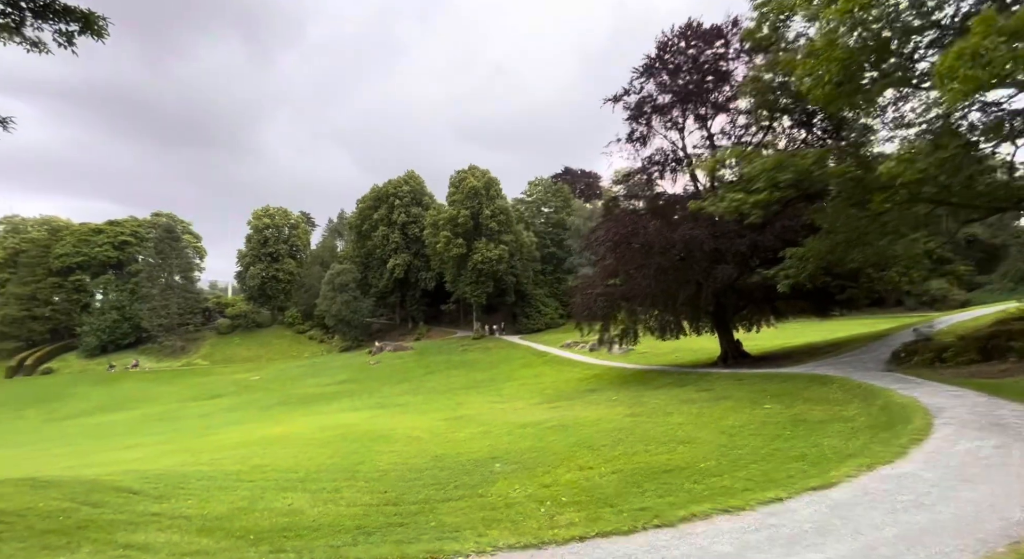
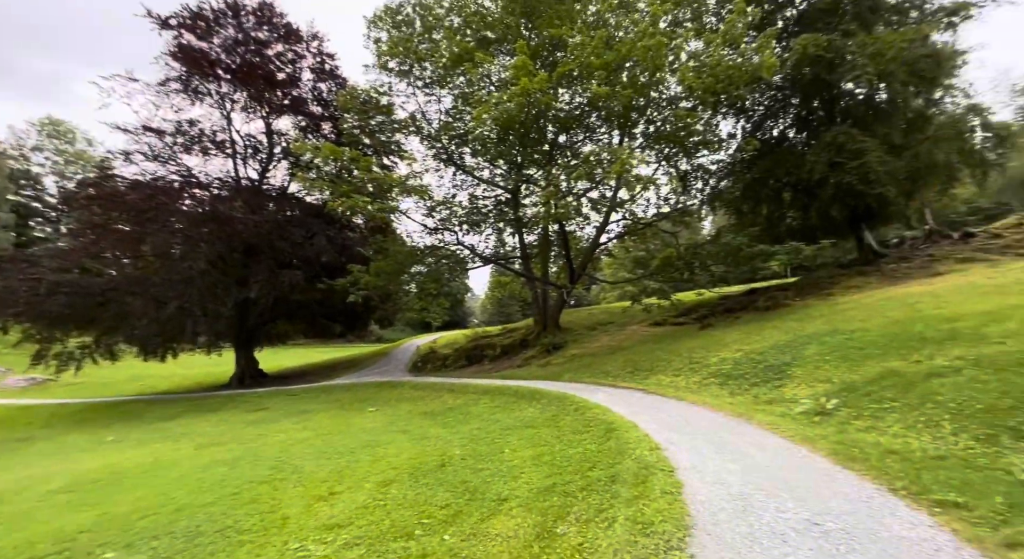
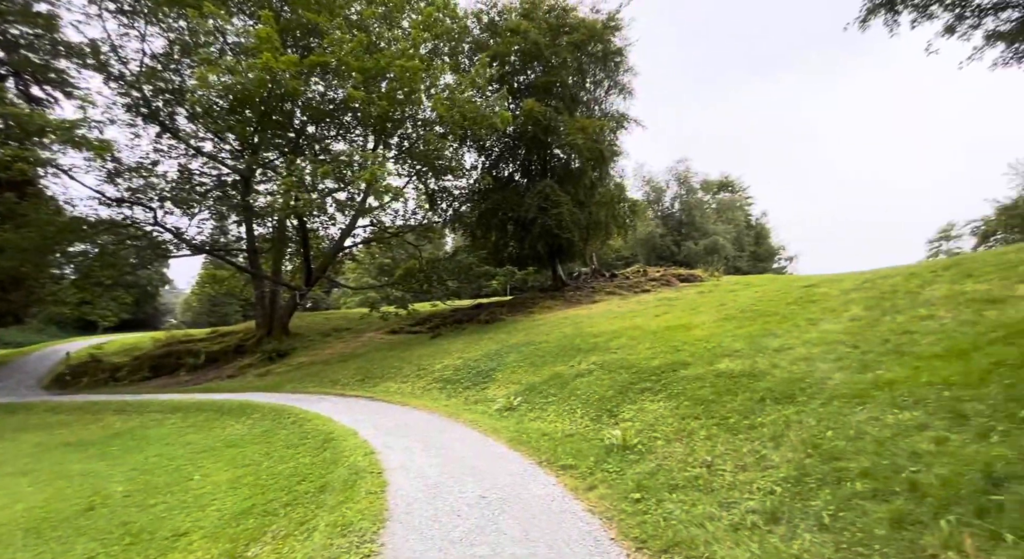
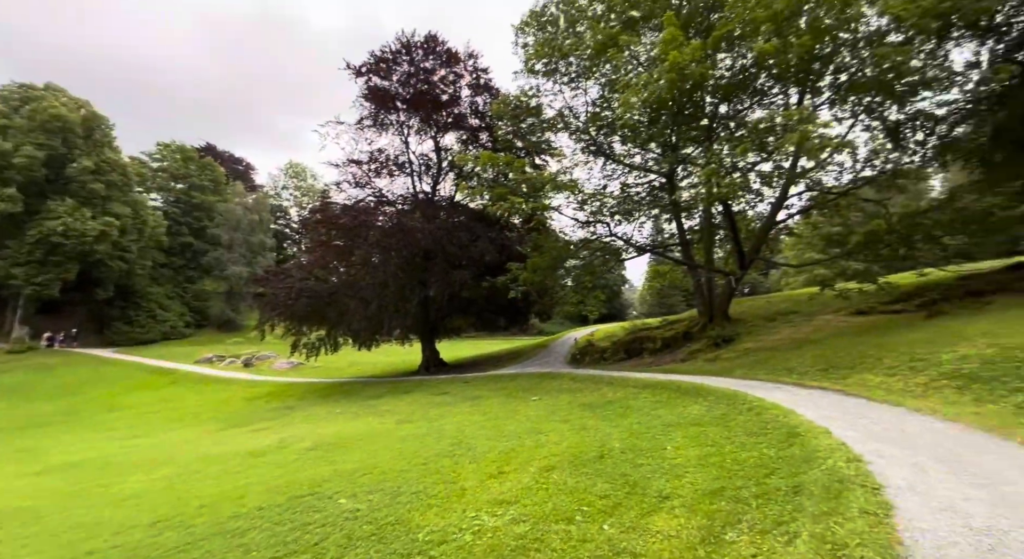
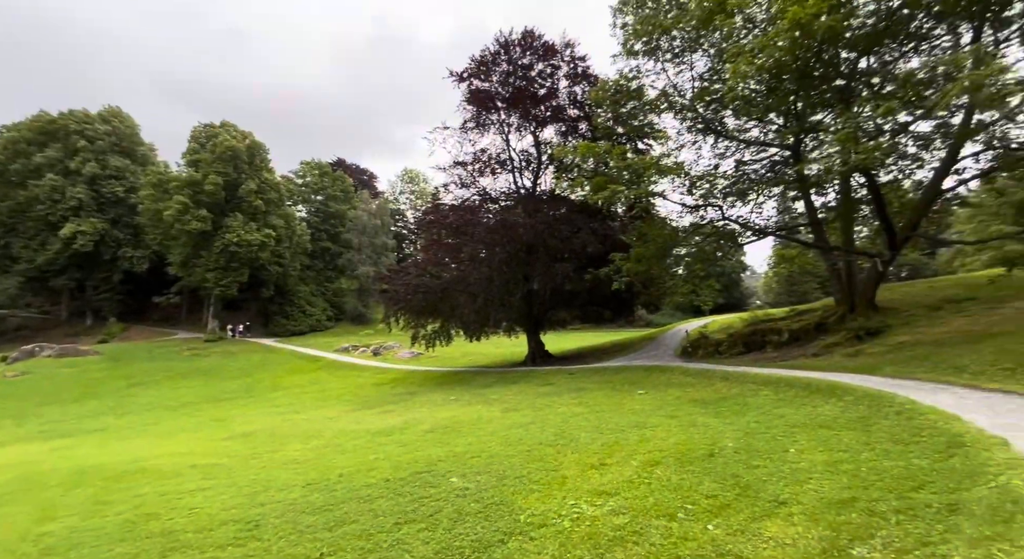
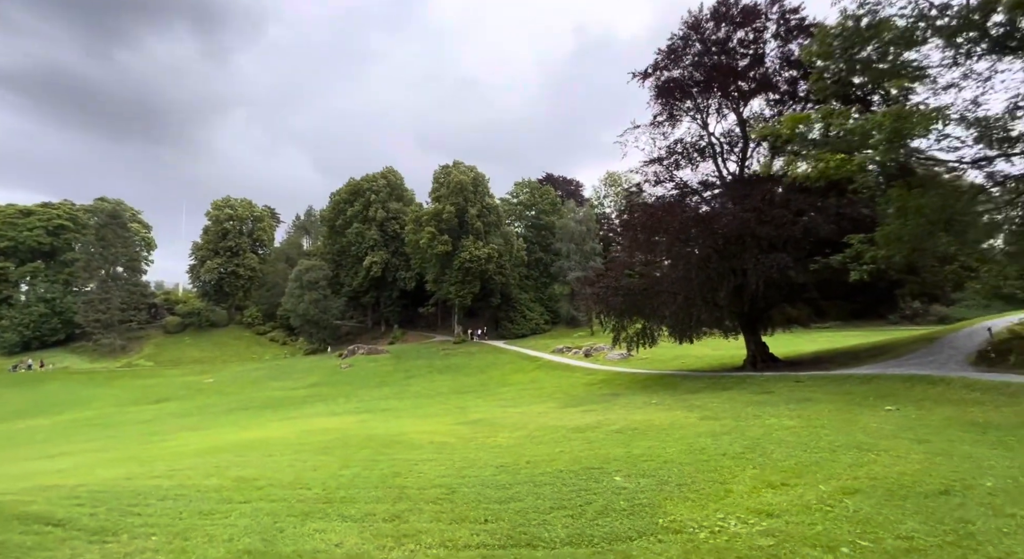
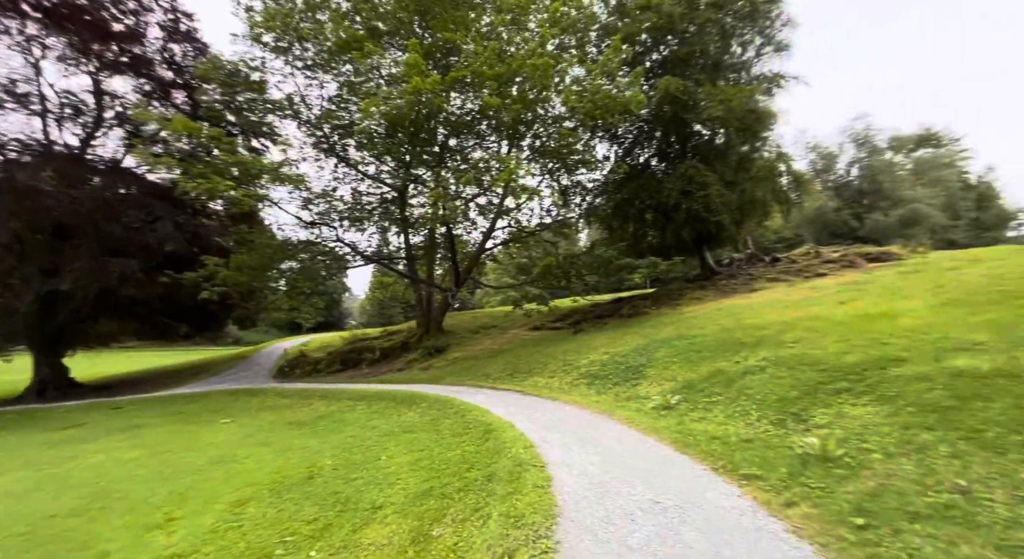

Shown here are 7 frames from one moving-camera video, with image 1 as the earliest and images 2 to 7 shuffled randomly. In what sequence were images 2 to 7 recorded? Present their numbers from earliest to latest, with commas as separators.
6, 5, 4, 2, 7, 3
